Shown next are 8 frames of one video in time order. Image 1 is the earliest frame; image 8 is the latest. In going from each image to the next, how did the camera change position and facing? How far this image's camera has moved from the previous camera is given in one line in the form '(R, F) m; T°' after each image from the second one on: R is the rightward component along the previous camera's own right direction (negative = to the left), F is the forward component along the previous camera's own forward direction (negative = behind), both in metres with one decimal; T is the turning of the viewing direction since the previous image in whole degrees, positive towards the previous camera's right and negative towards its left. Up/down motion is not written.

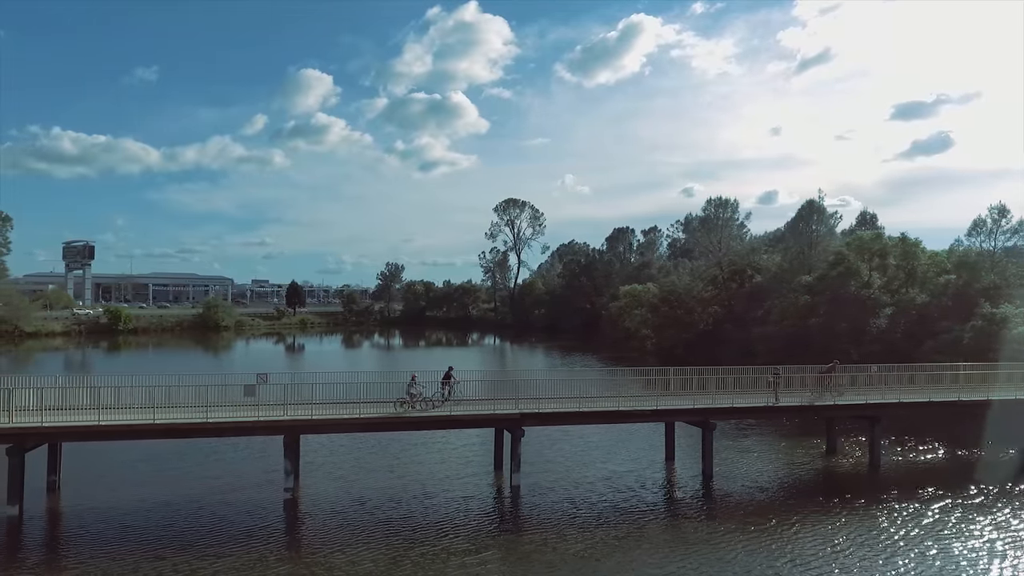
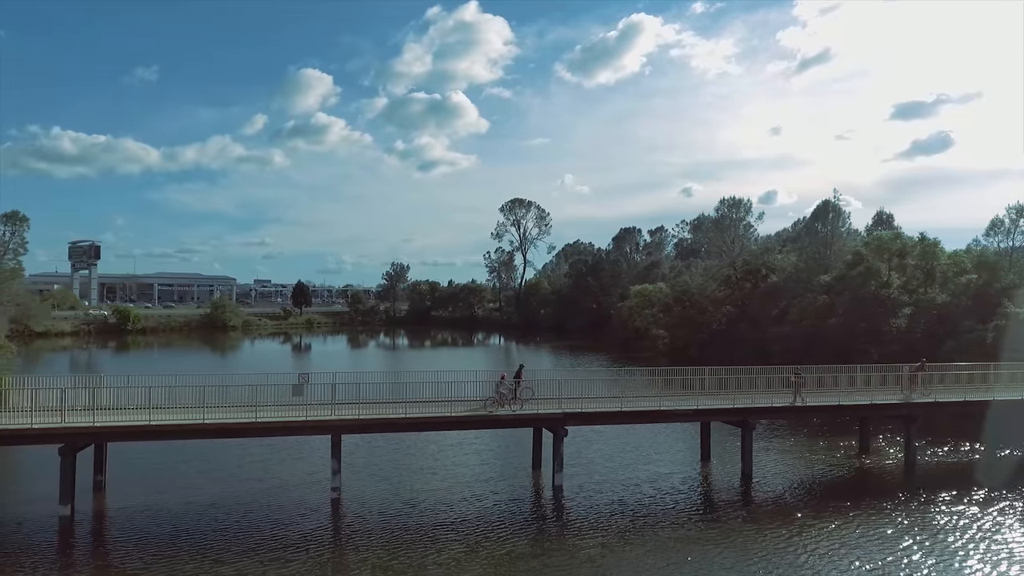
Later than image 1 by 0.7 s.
(-1.4, 0.0) m; 0°
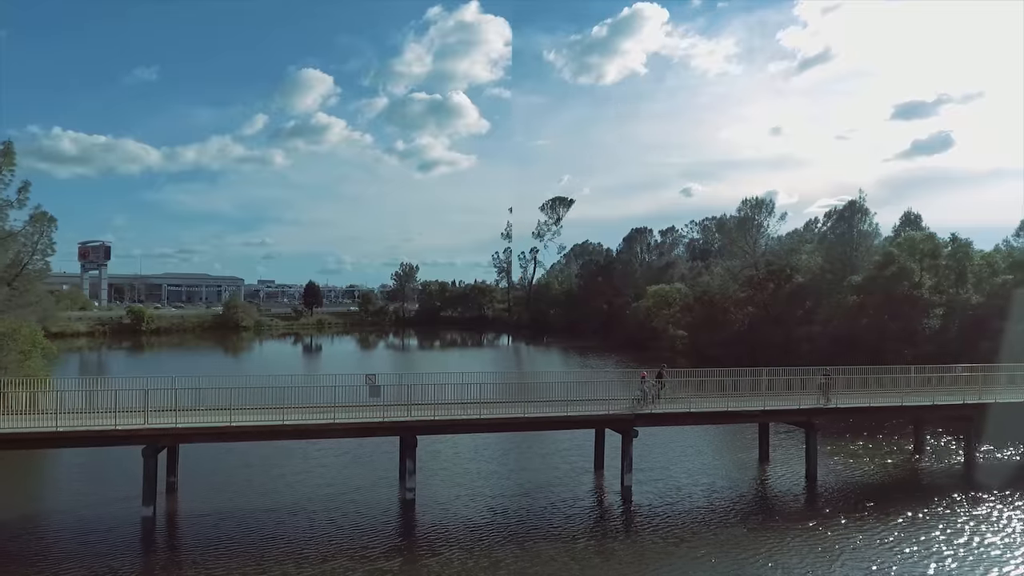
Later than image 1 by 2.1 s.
(-2.2, 0.0) m; 0°
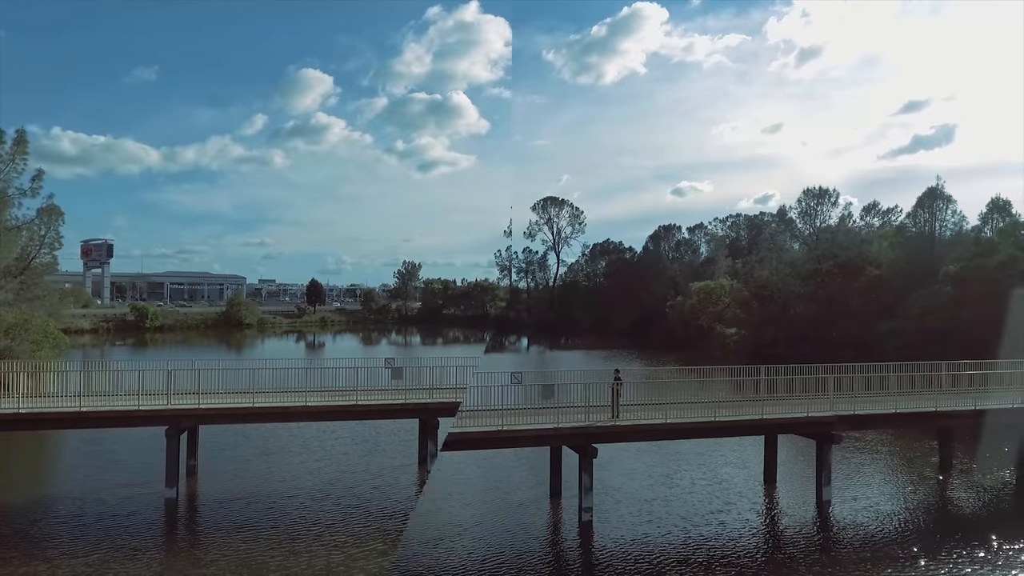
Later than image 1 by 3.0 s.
(-4.8, +3.2) m; 0°
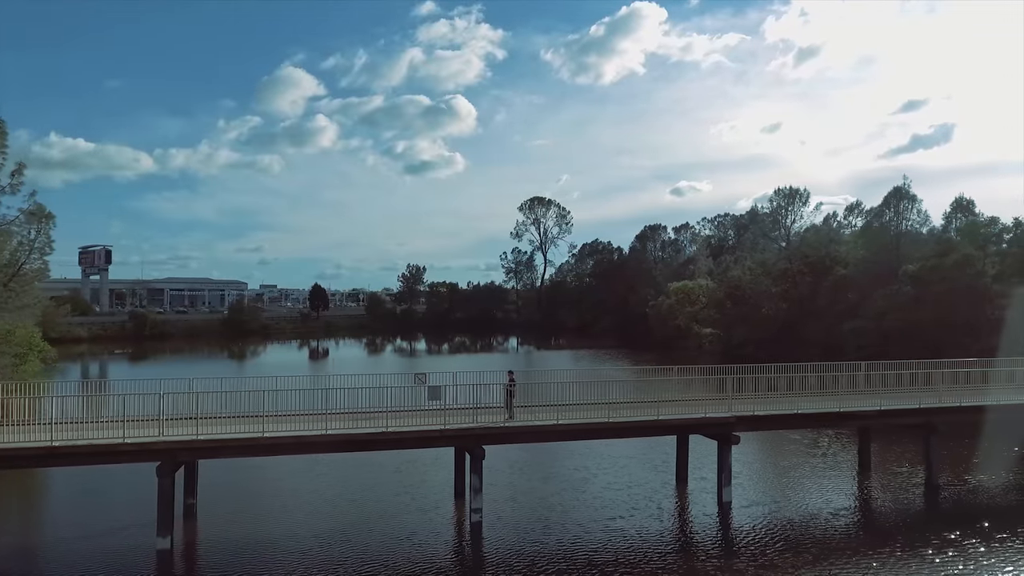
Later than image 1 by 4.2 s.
(+2.7, -0.1) m; 0°
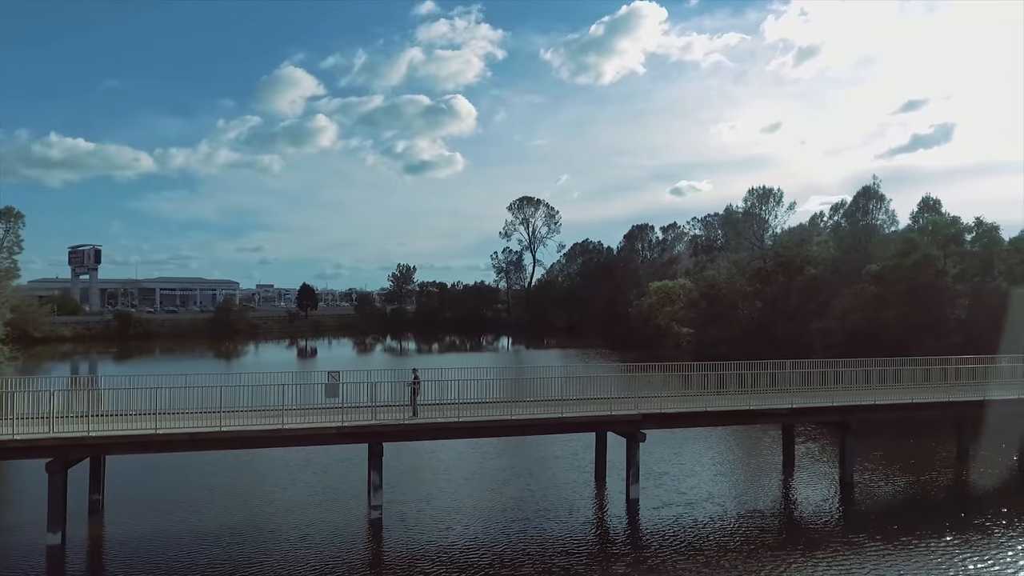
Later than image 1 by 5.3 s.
(+2.5, -0.1) m; 0°
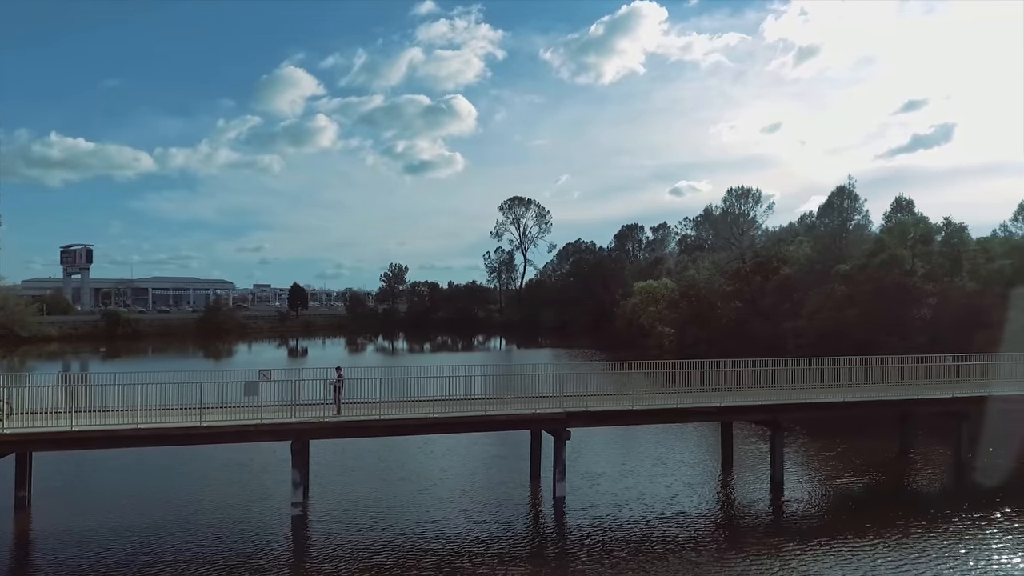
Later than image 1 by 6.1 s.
(+2.0, -0.1) m; 0°
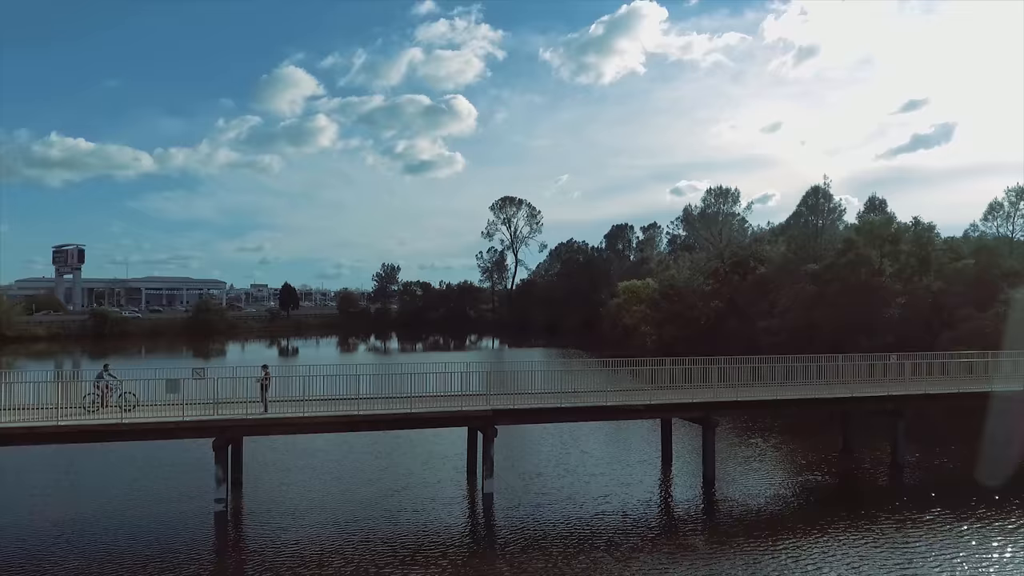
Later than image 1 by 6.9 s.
(+2.0, -0.2) m; 0°
